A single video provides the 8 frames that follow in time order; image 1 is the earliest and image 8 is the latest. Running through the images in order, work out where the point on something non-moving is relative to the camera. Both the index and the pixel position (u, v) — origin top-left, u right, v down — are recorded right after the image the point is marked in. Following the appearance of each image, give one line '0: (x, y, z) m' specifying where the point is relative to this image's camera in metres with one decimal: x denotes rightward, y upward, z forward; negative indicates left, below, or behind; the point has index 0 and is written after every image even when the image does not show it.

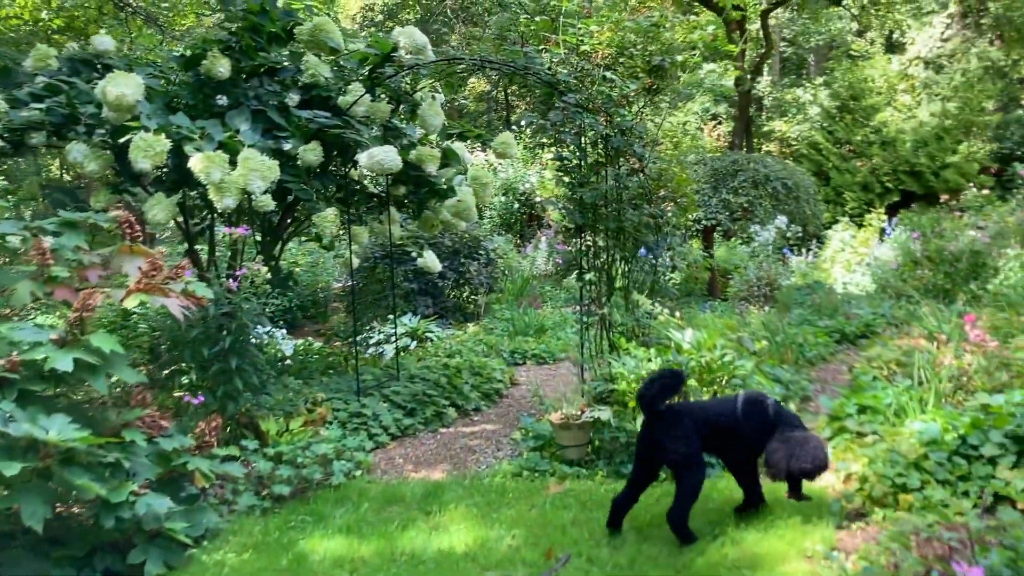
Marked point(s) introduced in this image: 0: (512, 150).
0: (0.0, +0.7, +4.7) m
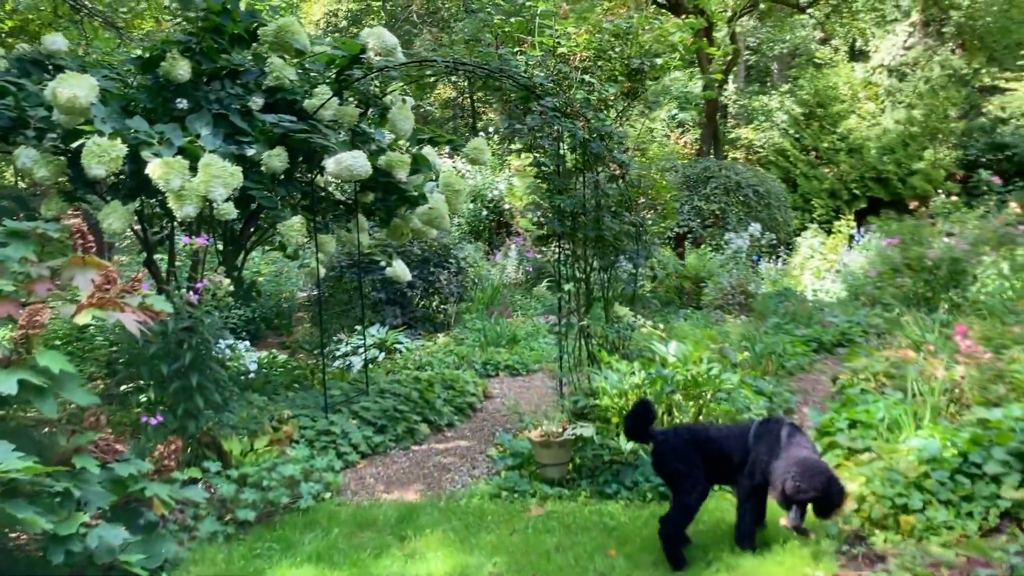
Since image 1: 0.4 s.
0: (-0.1, +0.6, +4.6) m
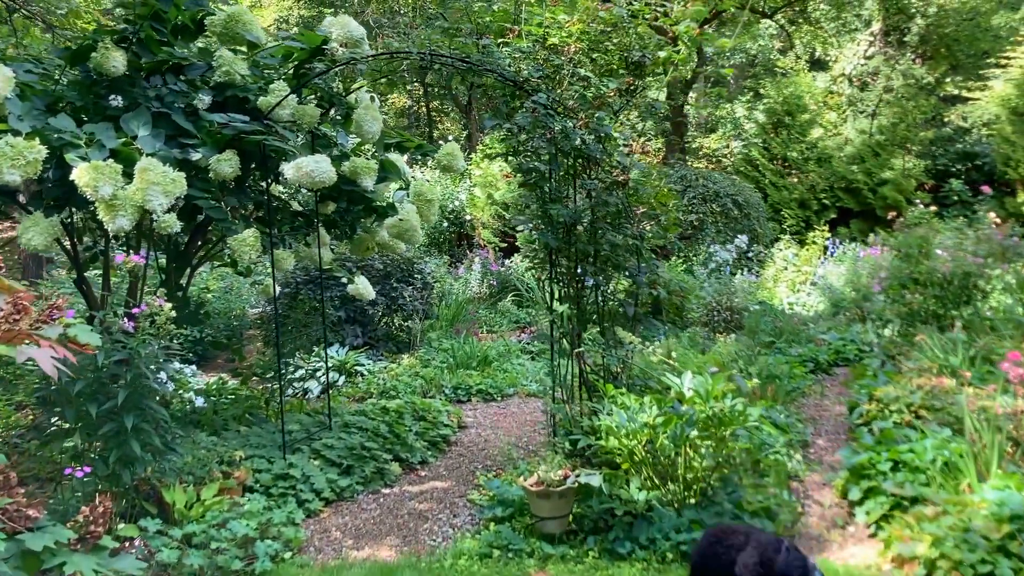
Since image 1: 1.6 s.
0: (-0.2, +0.5, +4.1) m
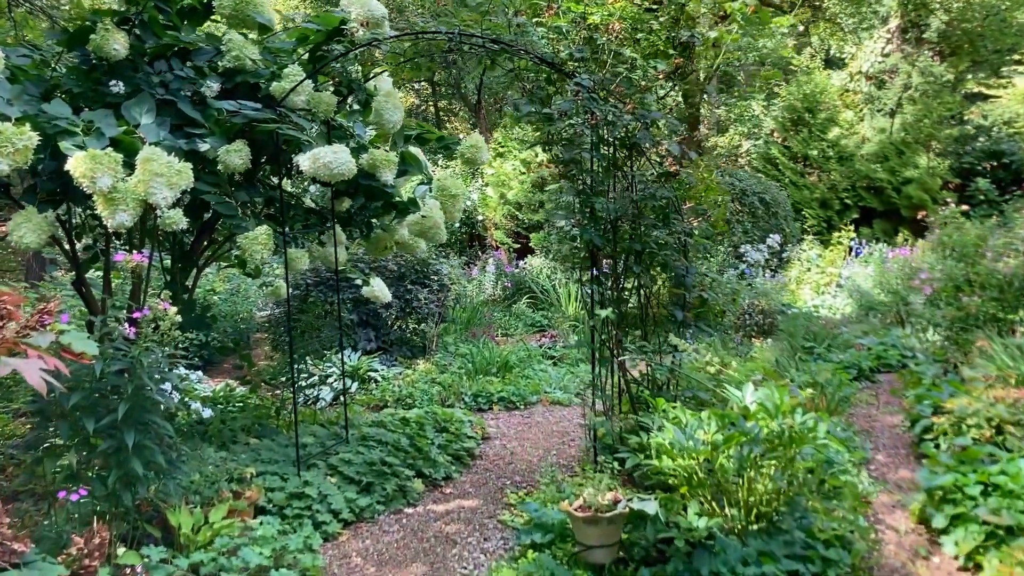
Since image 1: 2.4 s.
0: (-0.1, +0.5, +3.9) m
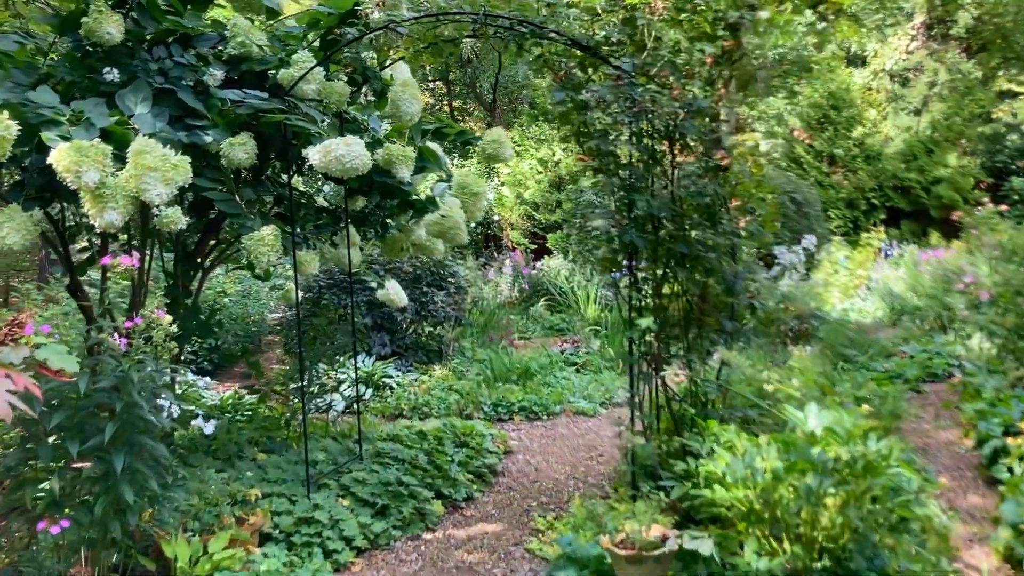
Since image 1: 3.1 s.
0: (0.0, +0.5, +3.6) m
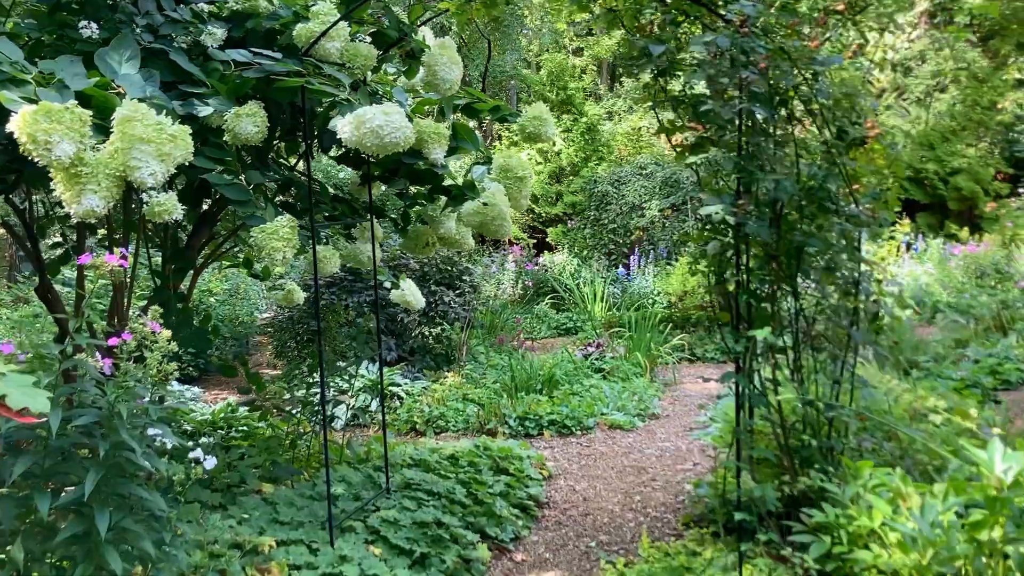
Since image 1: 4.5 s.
0: (+0.1, +0.5, +3.1) m
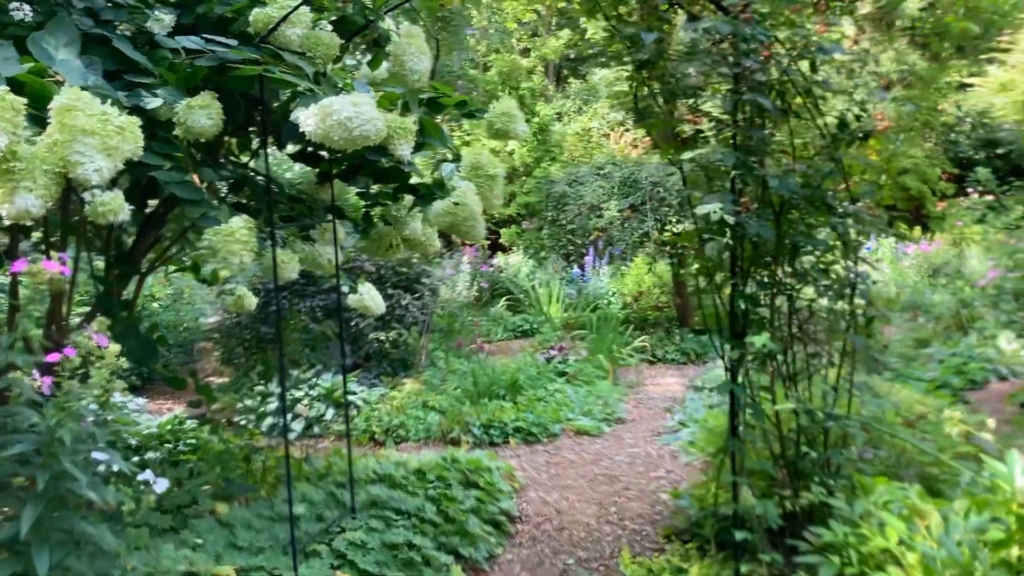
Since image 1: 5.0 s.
0: (0.0, +0.5, +2.9) m
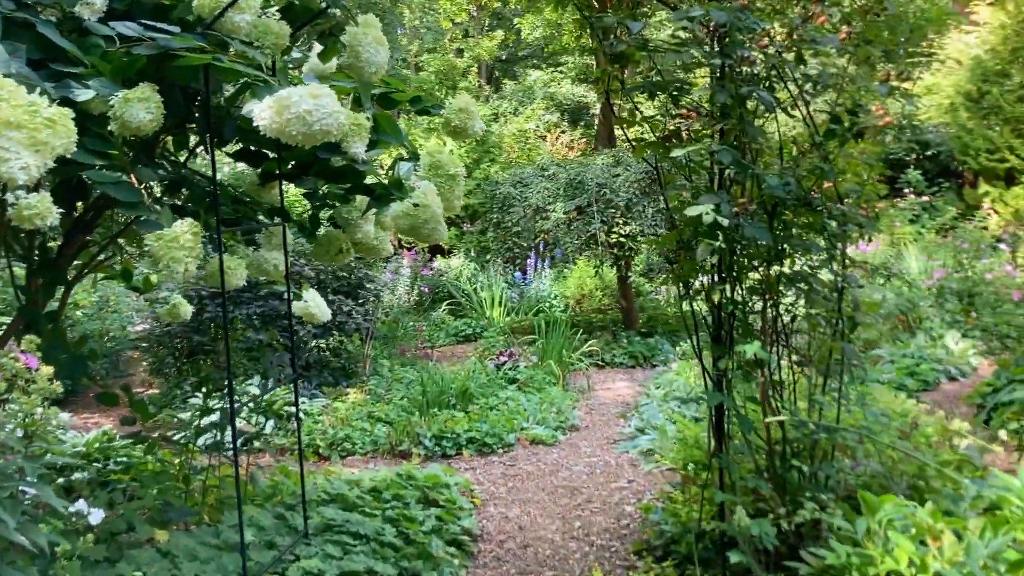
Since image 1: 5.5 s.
0: (-0.1, +0.5, +2.8) m
